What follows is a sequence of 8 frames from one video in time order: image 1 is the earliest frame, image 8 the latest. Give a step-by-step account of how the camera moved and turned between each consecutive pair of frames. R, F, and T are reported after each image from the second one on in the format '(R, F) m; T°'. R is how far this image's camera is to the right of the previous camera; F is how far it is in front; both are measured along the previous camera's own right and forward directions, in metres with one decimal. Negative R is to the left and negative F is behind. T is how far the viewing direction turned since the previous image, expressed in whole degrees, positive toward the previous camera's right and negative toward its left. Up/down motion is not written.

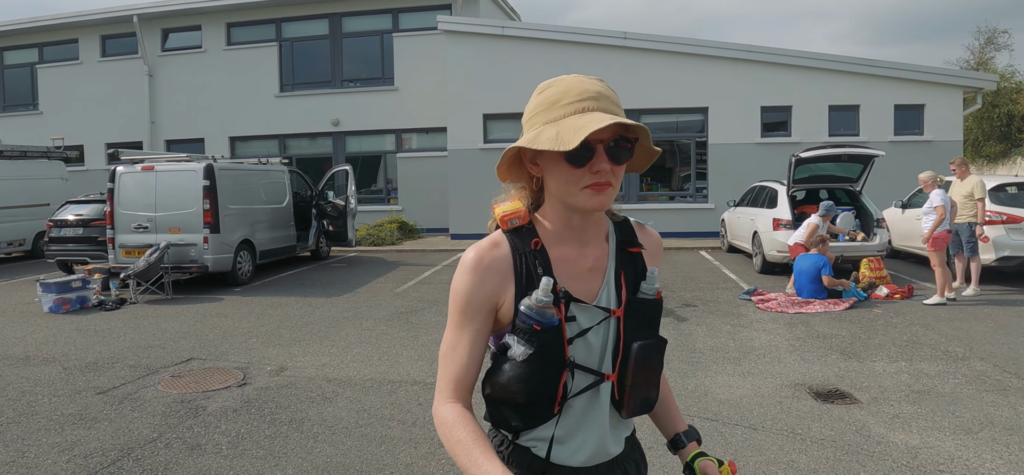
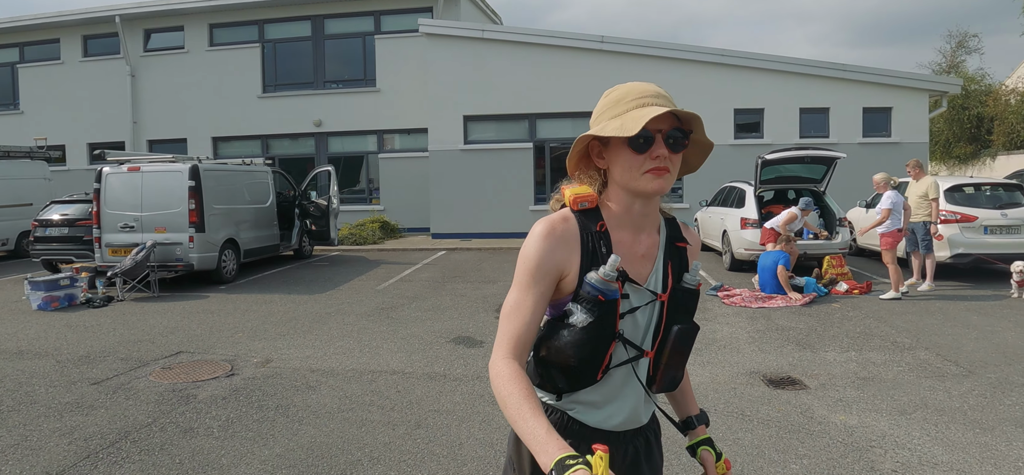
(+0.1, -0.3) m; +1°
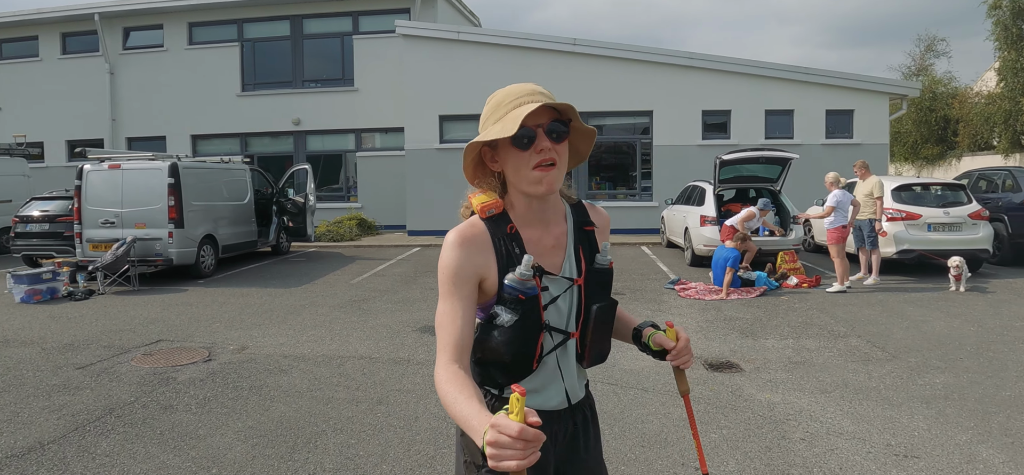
(+0.2, -0.4) m; +2°
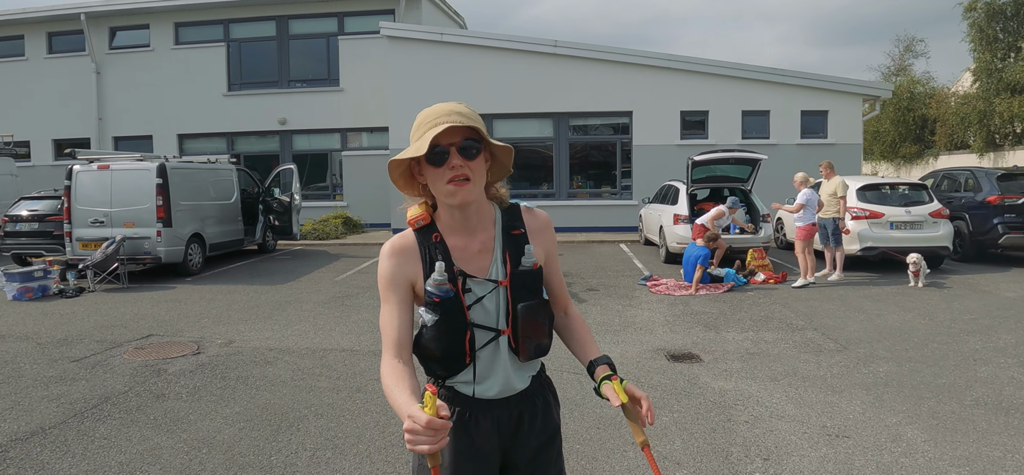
(+0.2, -0.3) m; +1°
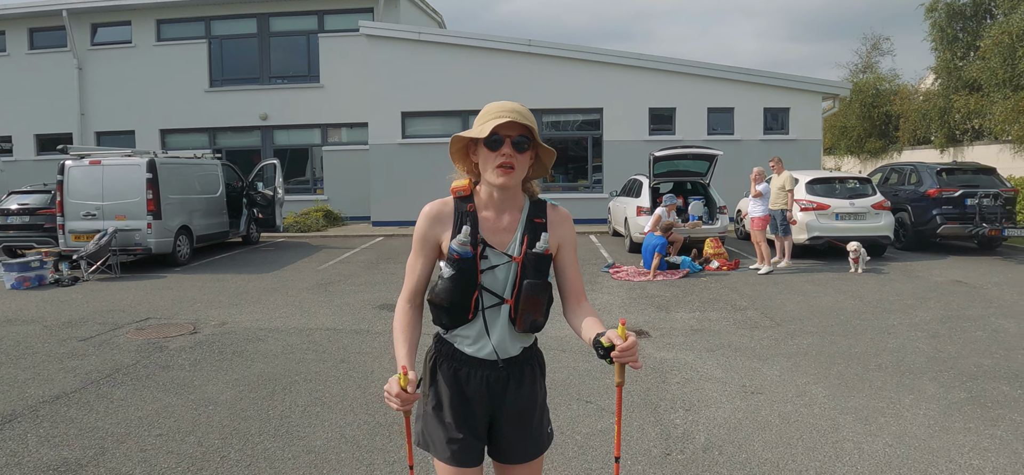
(+0.2, -0.6) m; +2°
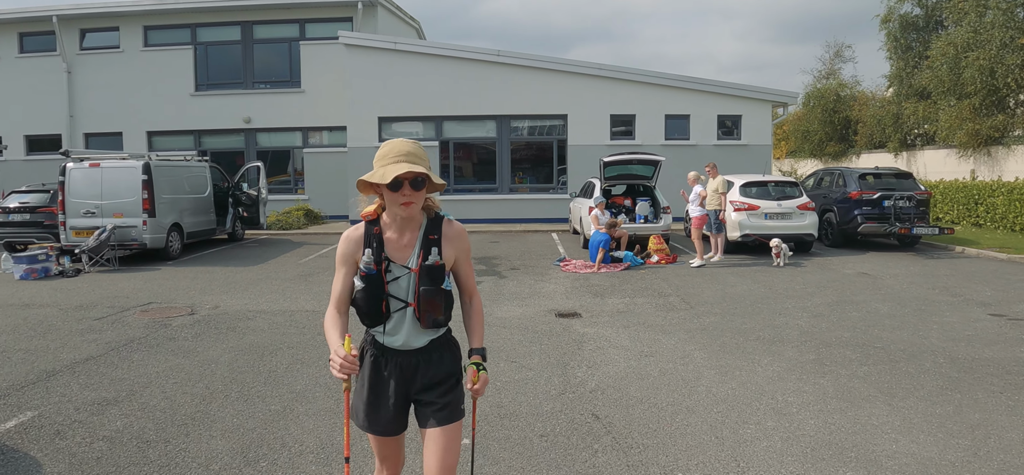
(+0.4, -1.1) m; +2°
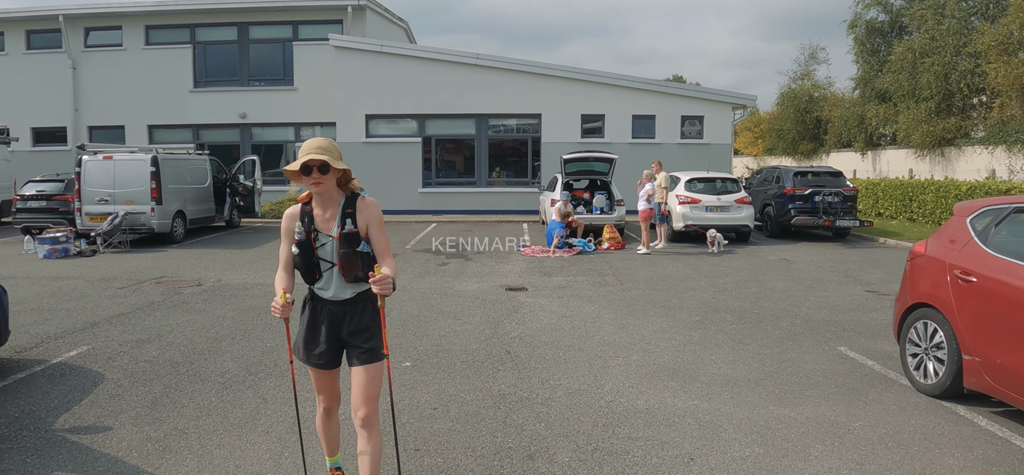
(+0.6, -1.4) m; +1°
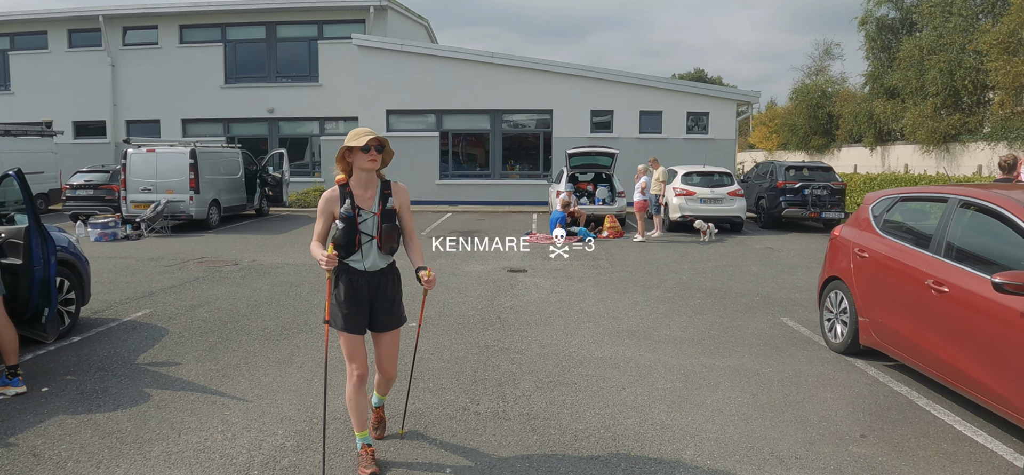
(+0.4, -1.1) m; -2°
